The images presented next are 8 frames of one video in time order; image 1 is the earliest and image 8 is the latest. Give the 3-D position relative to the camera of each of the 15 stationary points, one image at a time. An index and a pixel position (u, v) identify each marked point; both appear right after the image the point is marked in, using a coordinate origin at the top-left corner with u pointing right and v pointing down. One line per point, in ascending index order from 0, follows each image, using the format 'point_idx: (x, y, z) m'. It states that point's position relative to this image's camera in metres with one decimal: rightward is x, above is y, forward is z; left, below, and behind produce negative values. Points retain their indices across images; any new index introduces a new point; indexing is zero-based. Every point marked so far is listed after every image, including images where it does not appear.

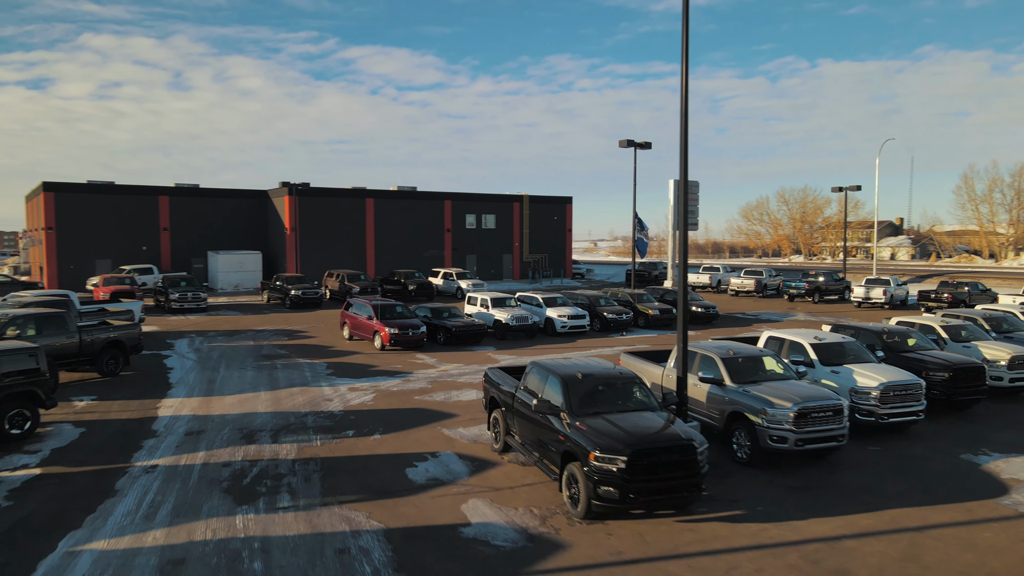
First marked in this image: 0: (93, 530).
0: (-4.2, -2.4, +7.4) m
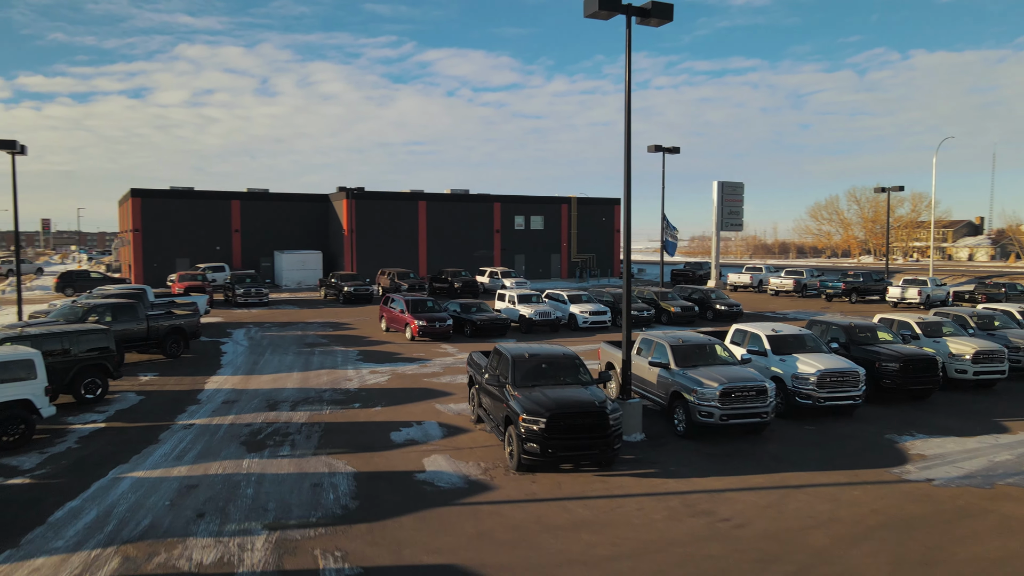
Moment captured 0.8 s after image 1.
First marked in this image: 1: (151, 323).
0: (-4.9, -2.3, +9.7) m
1: (-8.3, -0.8, +17.1) m
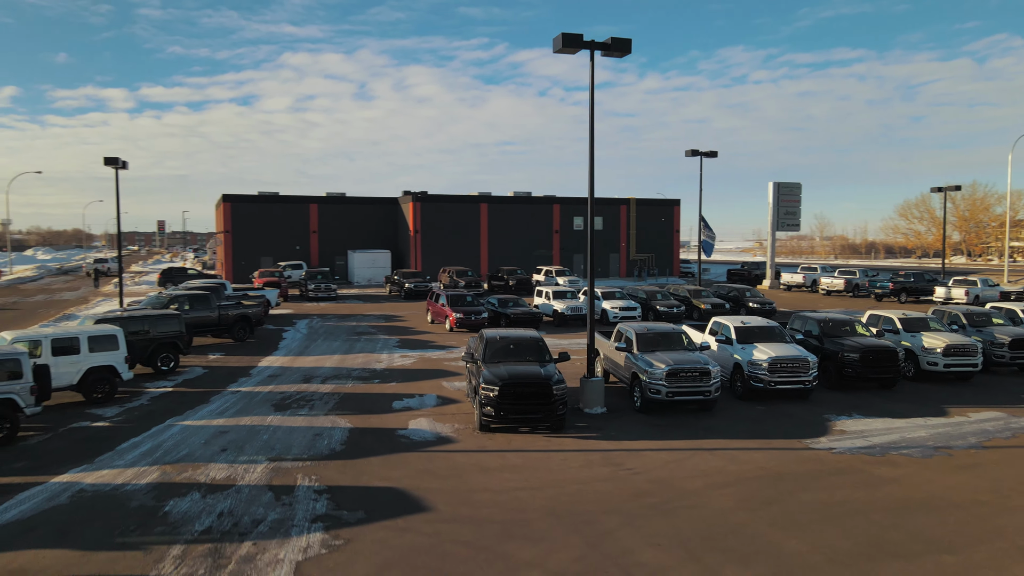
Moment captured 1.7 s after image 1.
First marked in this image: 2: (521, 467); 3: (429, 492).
0: (-5.5, -2.2, +12.5) m
1: (-7.9, -0.6, +20.3) m
2: (+0.1, -2.4, +10.1) m
3: (-1.0, -2.5, +9.1) m
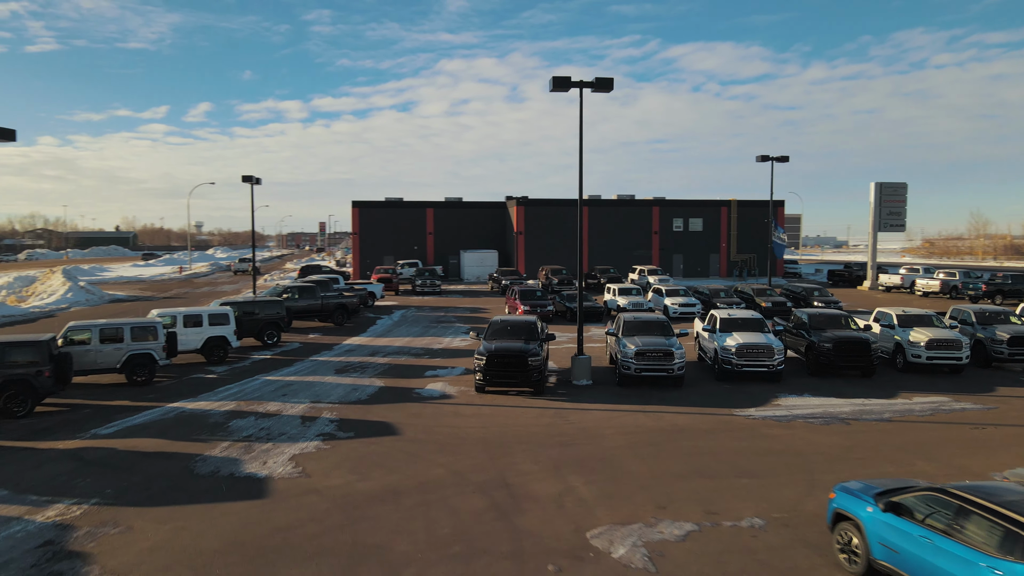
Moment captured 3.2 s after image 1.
0: (-5.5, -2.0, +16.8) m
1: (-6.3, -0.4, +25.0) m
2: (-0.5, -2.3, +13.5) m
3: (-1.8, -2.3, +12.6) m
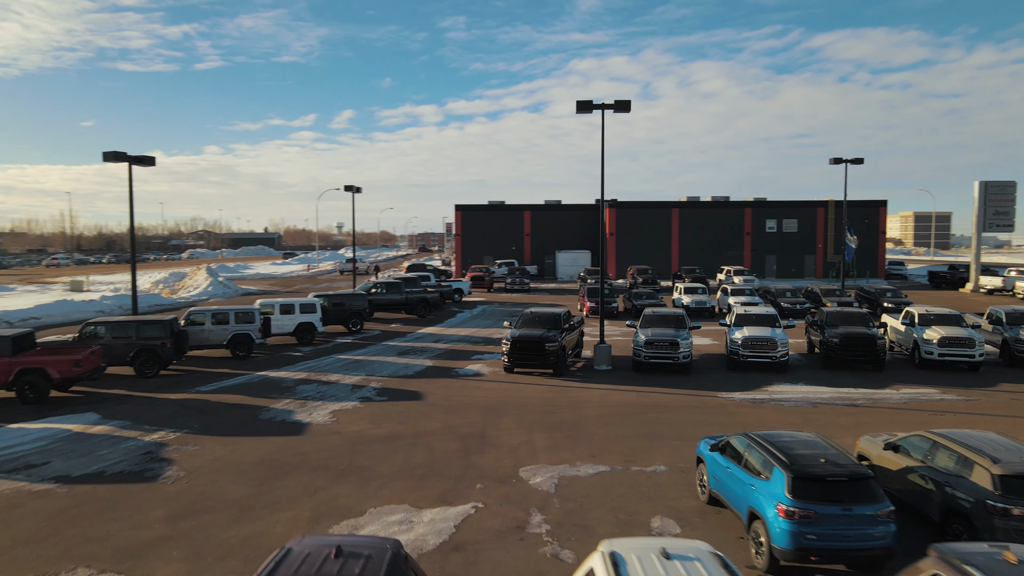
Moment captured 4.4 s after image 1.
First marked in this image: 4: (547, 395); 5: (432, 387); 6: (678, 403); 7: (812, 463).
0: (-4.6, -1.8, +20.4) m
1: (-4.0, -0.3, +28.5) m
2: (-0.2, -2.2, +16.2) m
3: (-1.7, -2.2, +15.6) m
4: (+0.7, -2.2, +15.3) m
5: (-1.7, -2.1, +16.1) m
6: (+3.3, -2.3, +14.8) m
7: (+3.0, -1.8, +7.4) m
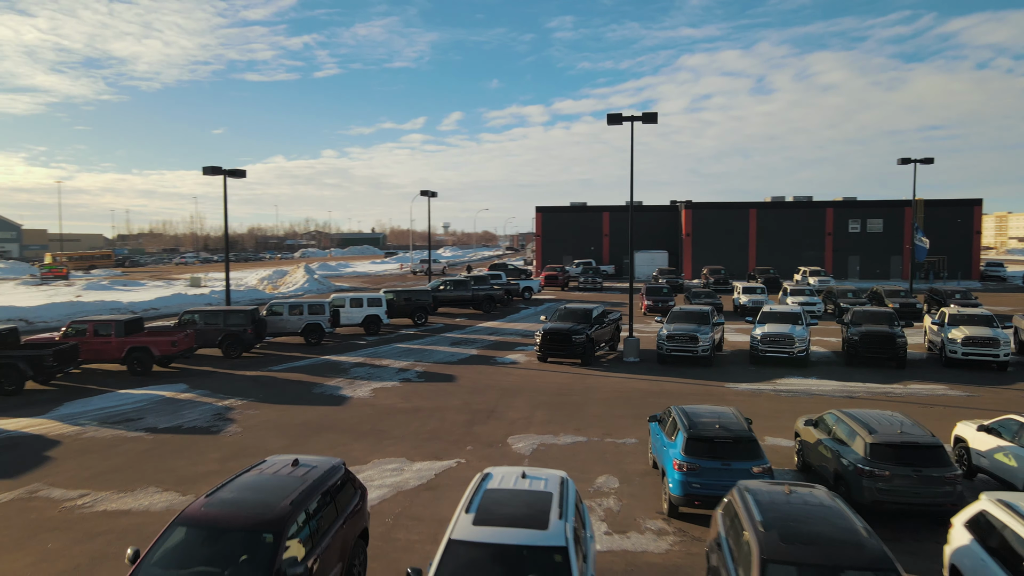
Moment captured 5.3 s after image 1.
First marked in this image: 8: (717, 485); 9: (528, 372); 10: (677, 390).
0: (-3.3, -1.7, +22.8) m
1: (-1.5, -0.2, +30.8) m
2: (+0.4, -2.1, +18.1) m
3: (-1.1, -2.1, +17.7) m
4: (+1.2, -2.2, +17.1) m
5: (-1.1, -2.1, +18.2) m
6: (+3.7, -2.3, +16.3) m
7: (+2.4, -1.7, +9.0) m
8: (+2.3, -2.3, +8.5) m
9: (+0.4, -2.1, +18.3) m
10: (+3.7, -2.3, +16.4) m
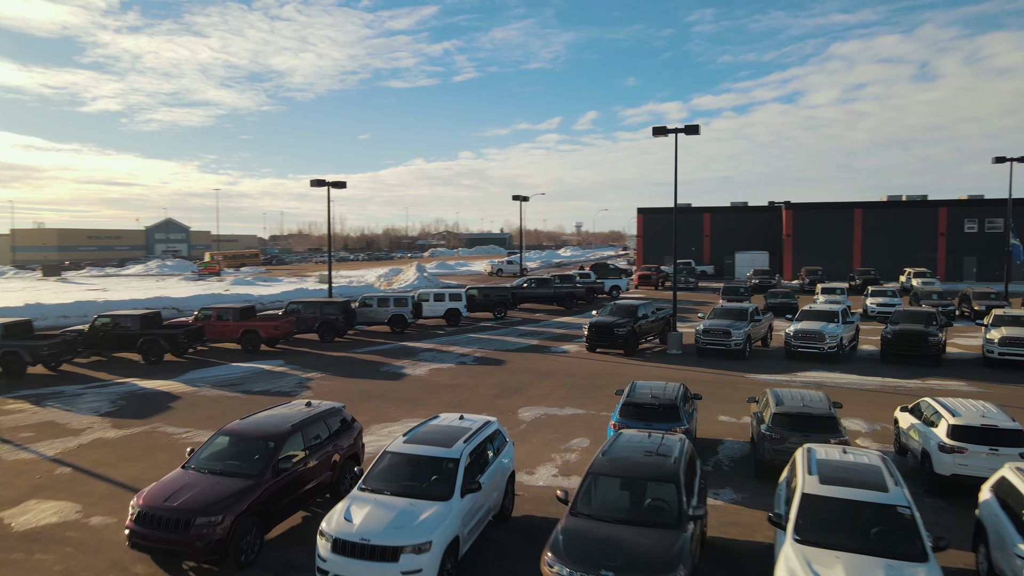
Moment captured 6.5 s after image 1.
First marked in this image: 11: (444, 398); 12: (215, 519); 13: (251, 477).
0: (-1.2, -1.6, +25.7) m
1: (+2.0, -0.1, +33.3) m
2: (+1.6, -2.0, +20.4) m
3: (+0.1, -2.0, +20.3) m
4: (+2.3, -2.1, +19.3) m
5: (+0.2, -2.0, +20.8) m
6: (+4.6, -2.2, +18.0) m
7: (+2.0, -1.7, +11.1) m
8: (+1.8, -2.2, +10.6) m
9: (+1.7, -2.0, +20.6) m
10: (+4.5, -2.2, +18.1) m
11: (-1.4, -2.4, +15.9) m
12: (-3.0, -2.4, +7.6) m
13: (-2.9, -2.1, +8.3) m
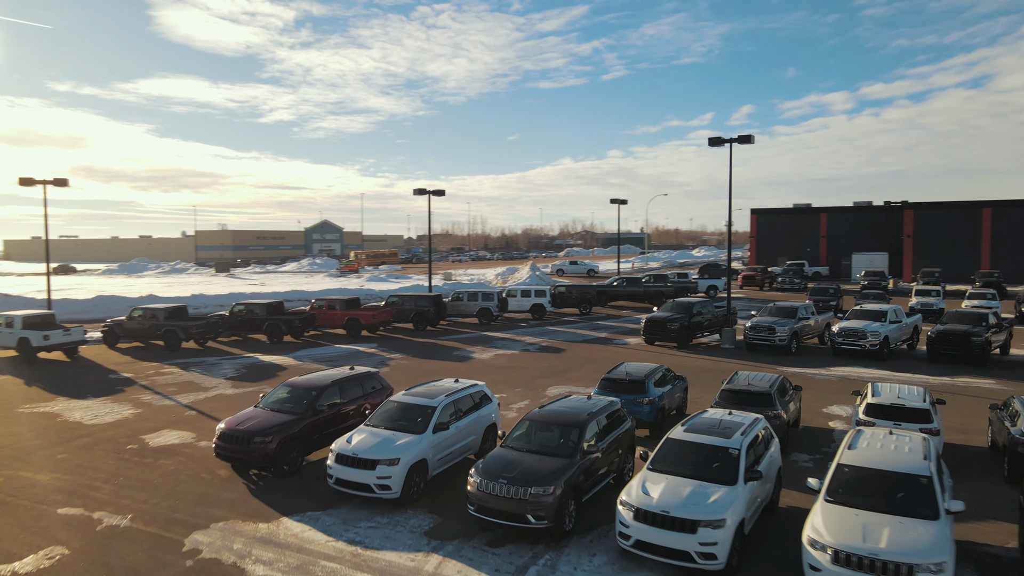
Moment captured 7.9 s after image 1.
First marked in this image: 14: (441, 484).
0: (+1.8, -1.5, +28.4) m
1: (+6.4, 0.0, +35.2) m
2: (+3.5, -2.0, +22.6) m
3: (+1.9, -1.9, +22.8) m
4: (+3.9, -2.0, +21.4) m
5: (+2.1, -1.9, +23.3) m
6: (+5.9, -2.2, +19.7) m
7: (+2.0, -1.6, +13.4) m
8: (+1.7, -2.1, +13.0) m
9: (+3.5, -1.9, +22.9) m
10: (+5.9, -2.2, +19.8) m
11: (-0.4, -2.3, +18.9) m
12: (-3.6, -2.2, +11.0) m
13: (-3.4, -2.0, +11.6) m
14: (-1.0, -2.9, +10.9) m
